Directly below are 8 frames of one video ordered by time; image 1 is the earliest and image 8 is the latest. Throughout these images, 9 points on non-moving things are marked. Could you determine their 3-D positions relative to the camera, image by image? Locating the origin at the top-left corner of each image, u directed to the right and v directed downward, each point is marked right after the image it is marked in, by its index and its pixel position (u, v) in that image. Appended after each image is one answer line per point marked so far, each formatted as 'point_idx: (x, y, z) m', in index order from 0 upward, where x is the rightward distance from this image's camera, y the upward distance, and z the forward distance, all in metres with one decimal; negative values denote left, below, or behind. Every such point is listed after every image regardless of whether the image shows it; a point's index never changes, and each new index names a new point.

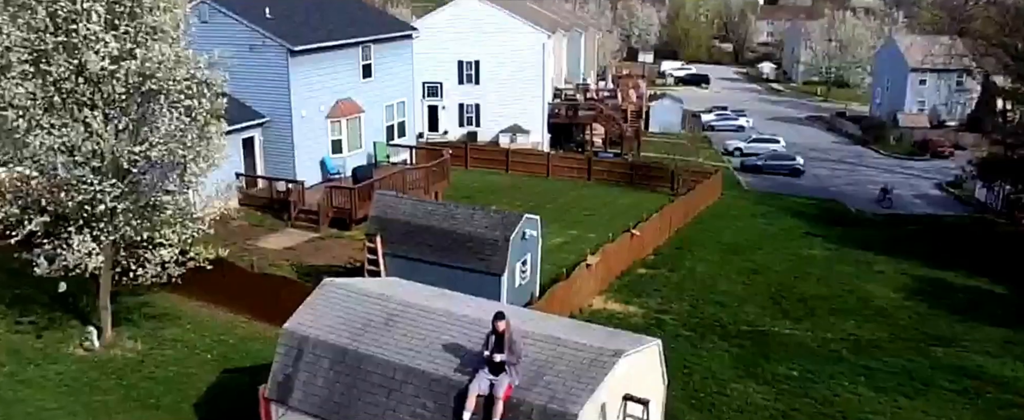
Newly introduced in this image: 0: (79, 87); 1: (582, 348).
0: (-7.3, +2.1, +15.1) m
1: (+0.9, -1.6, +10.6) m
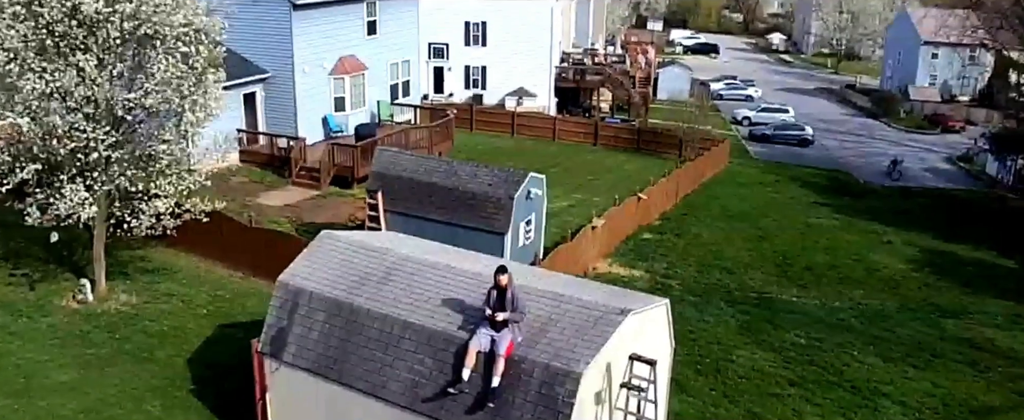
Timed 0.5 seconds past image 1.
0: (-7.2, +3.0, +14.6) m
1: (+0.9, -1.1, +10.2) m
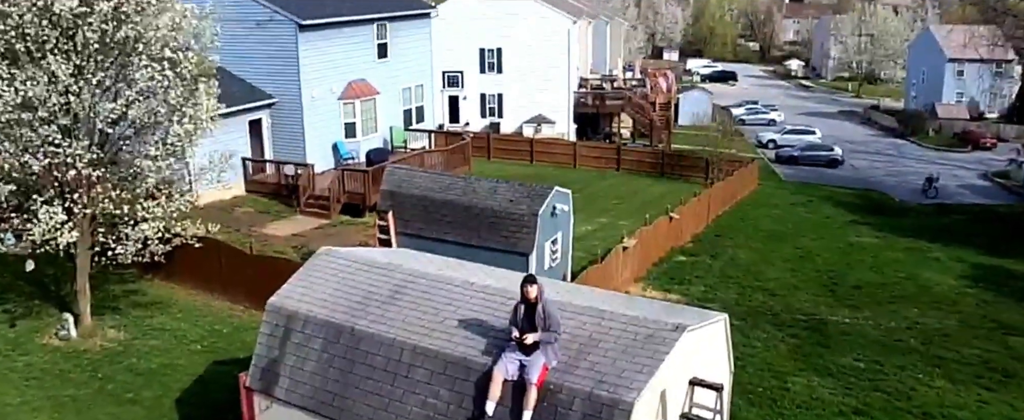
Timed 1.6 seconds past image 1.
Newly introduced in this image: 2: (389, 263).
0: (-6.9, +2.6, +13.2) m
1: (+1.2, -1.1, +8.5) m
2: (-1.4, -0.6, +10.4) m
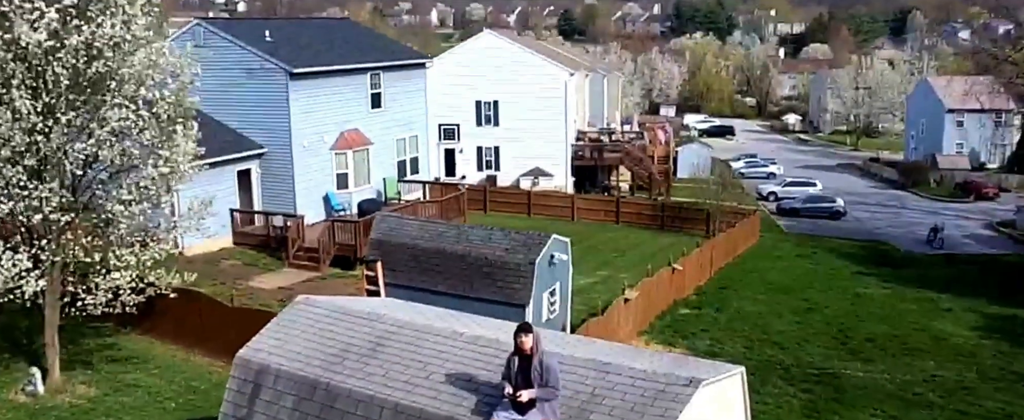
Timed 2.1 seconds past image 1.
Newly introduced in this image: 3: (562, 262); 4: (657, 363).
0: (-7.0, +1.9, +12.5) m
1: (+1.1, -1.4, +7.6) m
2: (-1.5, -1.1, +9.5) m
3: (+0.9, -0.9, +16.1) m
4: (+1.3, -1.4, +8.3) m
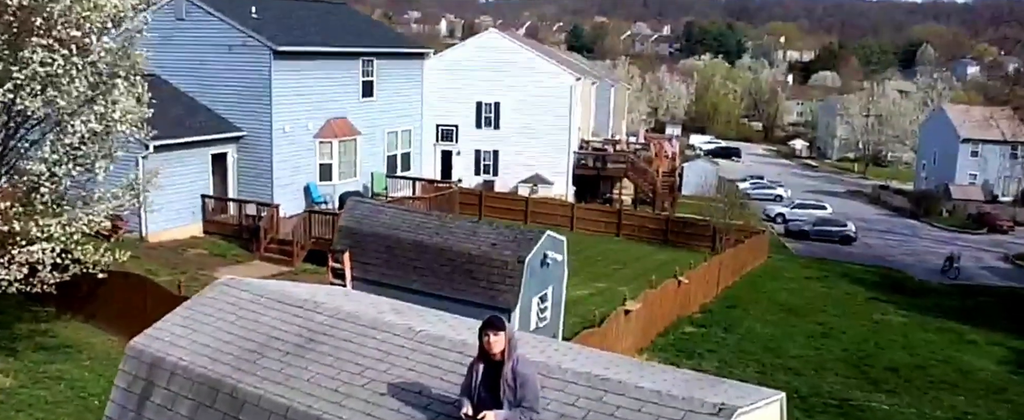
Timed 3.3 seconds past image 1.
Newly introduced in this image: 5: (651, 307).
0: (-7.0, +2.5, +10.5) m
1: (+0.9, -1.2, +5.6) m
2: (-1.7, -0.7, +7.5) m
3: (+0.7, -0.8, +14.1) m
4: (+1.1, -1.2, +6.3) m
5: (+3.0, -2.1, +19.4) m
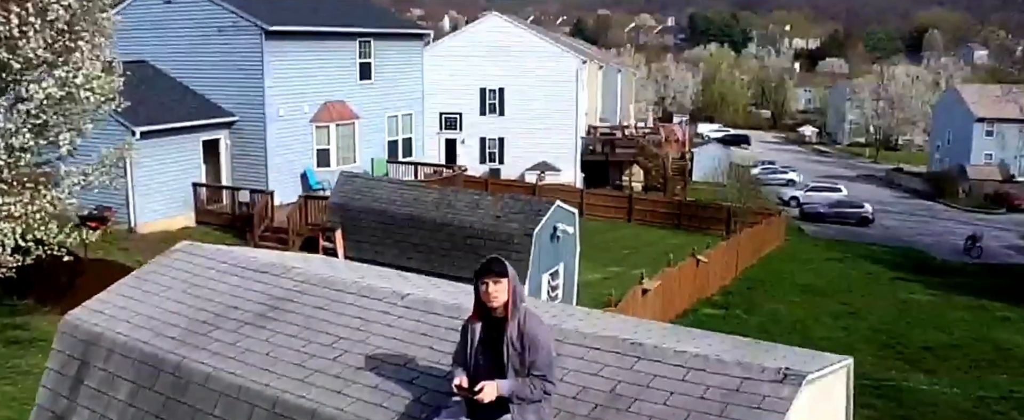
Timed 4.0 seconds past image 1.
0: (-7.0, +2.7, +9.4) m
1: (+1.0, -0.8, +4.4) m
2: (-1.7, -0.4, +6.4) m
3: (+0.8, -0.4, +12.9) m
4: (+1.2, -0.8, +5.1) m
5: (+3.2, -1.6, +18.2) m
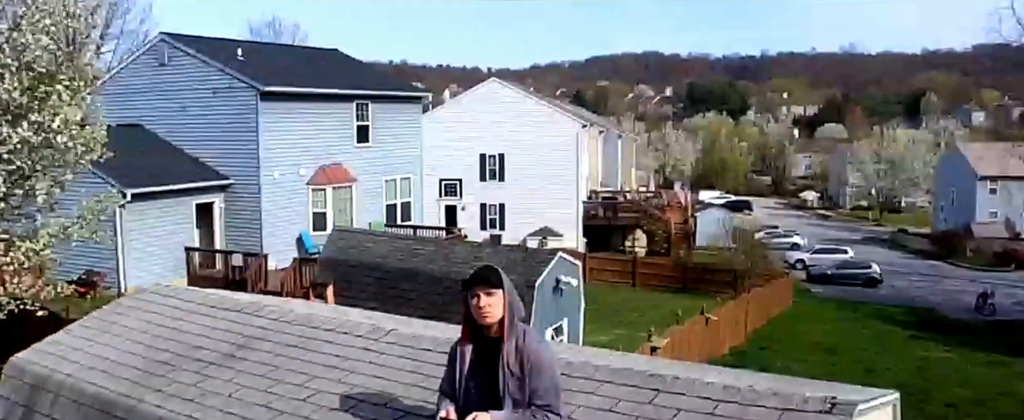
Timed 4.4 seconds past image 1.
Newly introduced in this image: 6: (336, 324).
0: (-7.1, +2.1, +9.1) m
1: (+0.9, -0.8, +3.8) m
2: (-1.7, -0.6, +5.8) m
3: (+0.8, -1.1, +12.3) m
4: (+1.2, -0.9, +4.4) m
5: (+3.2, -2.6, +17.5) m
6: (-1.0, -0.7, +5.2) m
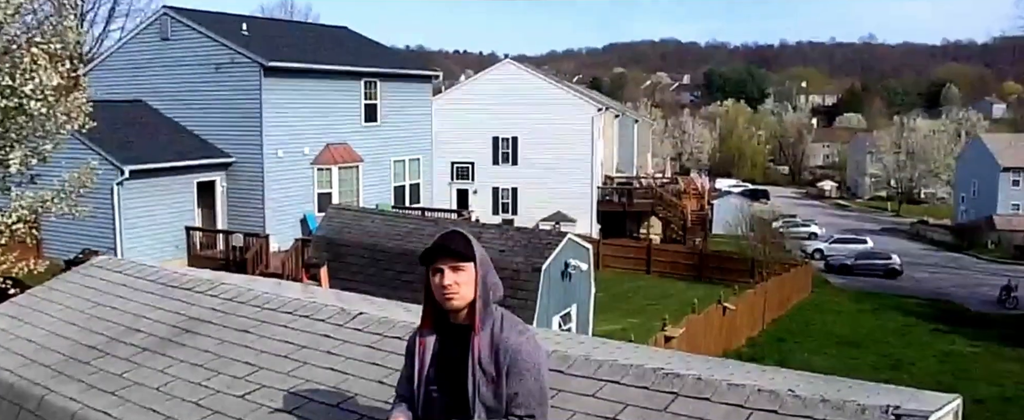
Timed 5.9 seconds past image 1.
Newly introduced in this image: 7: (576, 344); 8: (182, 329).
0: (-7.0, +2.5, +8.4) m
1: (+0.9, -0.7, +3.0) m
2: (-1.7, -0.4, +5.0) m
3: (+0.9, -0.8, +11.5) m
4: (+1.1, -0.7, +3.7) m
5: (+3.4, -2.3, +16.7) m
6: (-1.1, -0.5, +4.4) m
7: (+0.3, -0.7, +4.9) m
8: (-1.6, -0.6, +4.4) m
